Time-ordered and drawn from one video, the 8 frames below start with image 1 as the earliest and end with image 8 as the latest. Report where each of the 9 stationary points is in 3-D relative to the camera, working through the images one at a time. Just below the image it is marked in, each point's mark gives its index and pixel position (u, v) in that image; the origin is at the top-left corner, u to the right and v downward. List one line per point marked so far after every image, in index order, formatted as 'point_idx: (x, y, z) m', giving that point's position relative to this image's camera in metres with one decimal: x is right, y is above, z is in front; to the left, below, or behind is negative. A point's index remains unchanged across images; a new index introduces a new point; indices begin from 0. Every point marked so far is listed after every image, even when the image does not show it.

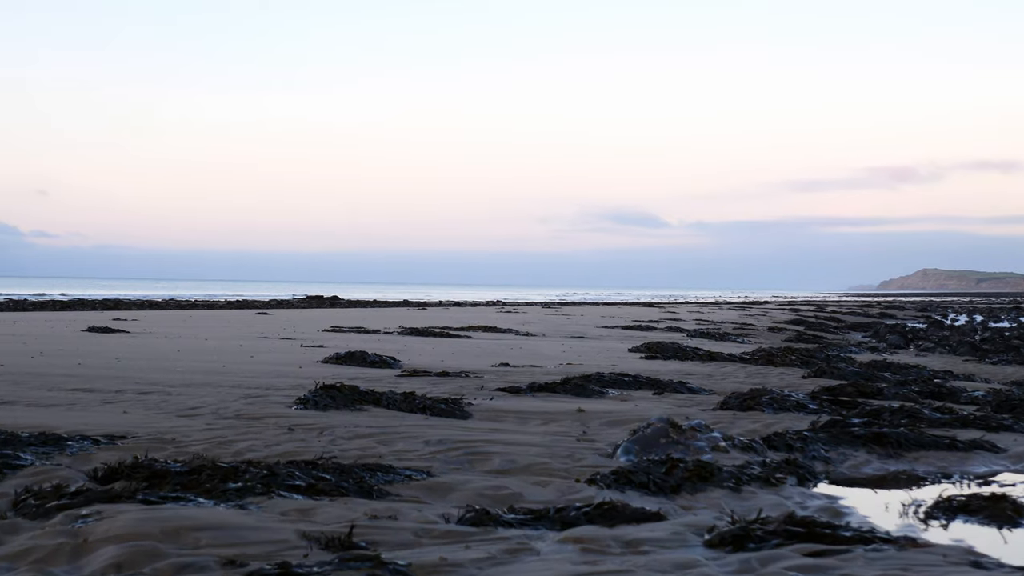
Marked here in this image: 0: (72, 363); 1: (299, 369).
0: (-5.1, -0.9, +9.5) m
1: (-2.5, -1.0, +9.7) m
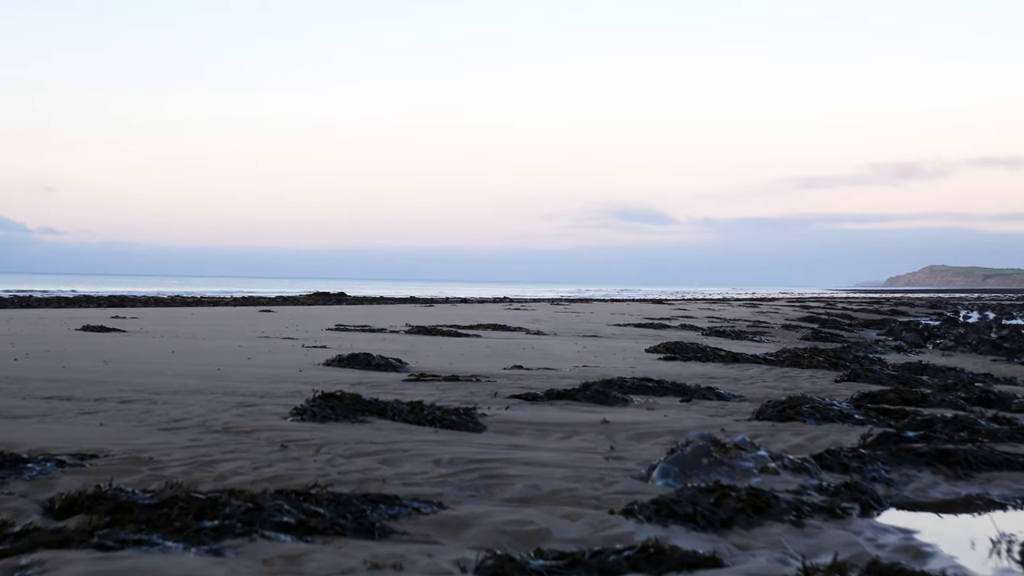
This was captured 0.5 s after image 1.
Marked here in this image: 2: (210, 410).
0: (-4.9, -0.8, +8.9) m
1: (-2.3, -0.9, +9.1) m
2: (-2.3, -1.0, +6.4) m
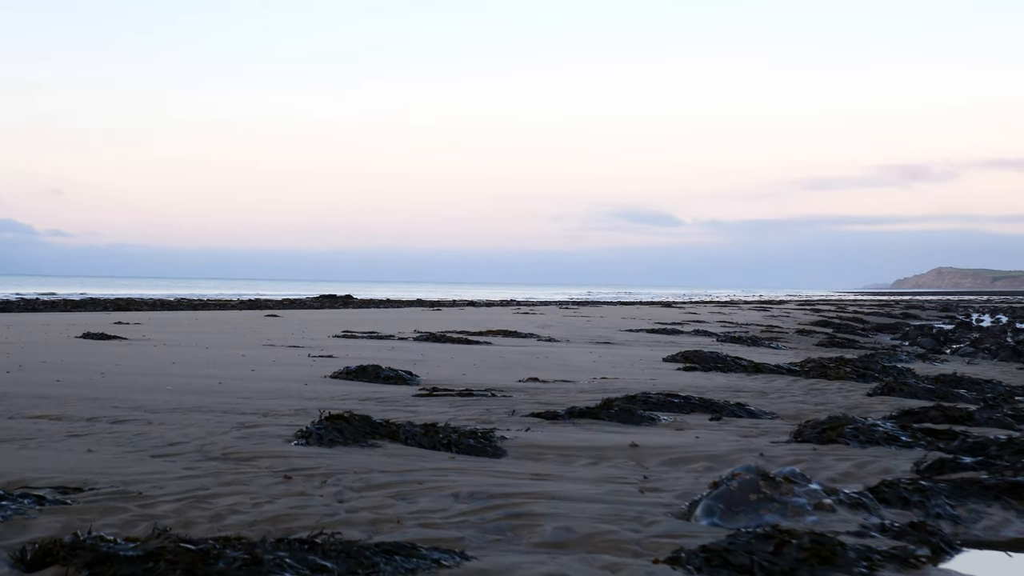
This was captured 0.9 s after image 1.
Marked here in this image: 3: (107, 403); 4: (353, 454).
0: (-4.7, -0.9, +8.4) m
1: (-2.2, -1.0, +8.6) m
2: (-2.2, -1.0, +5.9) m
3: (-3.5, -1.0, +7.0) m
4: (-1.1, -1.1, +5.5) m
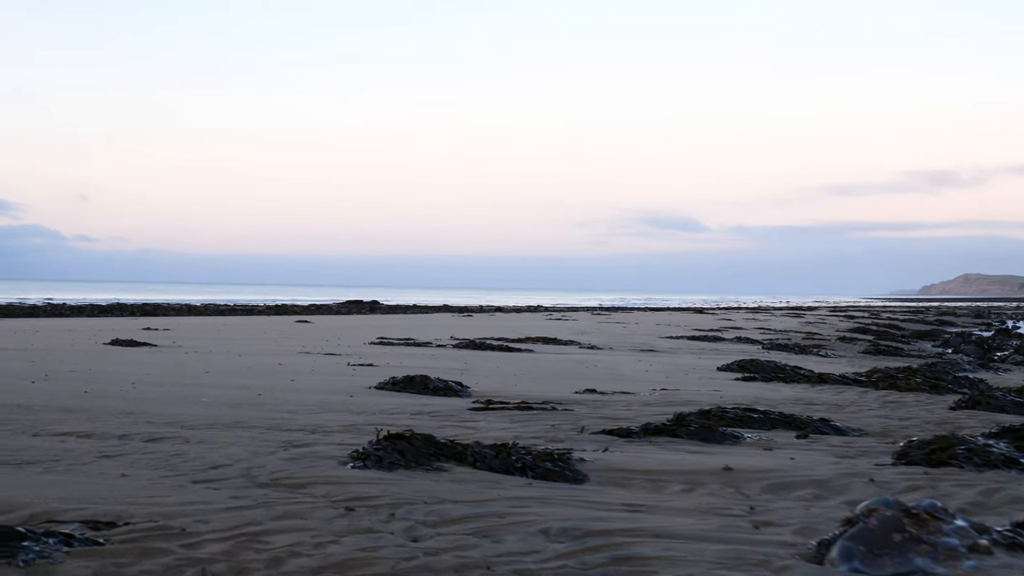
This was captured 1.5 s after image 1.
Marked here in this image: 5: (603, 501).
0: (-4.2, -1.0, +7.9) m
1: (-1.6, -1.1, +8.0) m
2: (-1.7, -1.1, +5.3) m
3: (-2.9, -1.0, +6.5) m
4: (-0.6, -1.1, +4.9) m
5: (+0.5, -1.2, +4.7) m
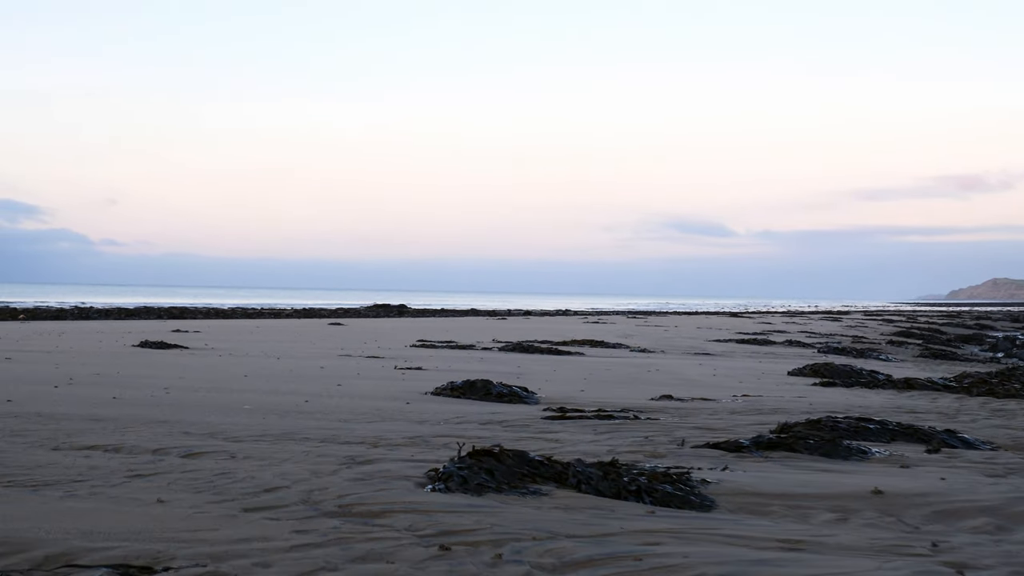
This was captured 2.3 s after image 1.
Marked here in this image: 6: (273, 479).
0: (-3.5, -0.9, +7.1) m
1: (-0.9, -1.0, +7.1) m
2: (-1.1, -1.0, +4.5) m
3: (-2.3, -1.0, +5.6) m
4: (0.0, -1.1, +4.0) m
5: (+1.1, -1.1, +3.8) m
6: (-1.3, -1.0, +4.3) m
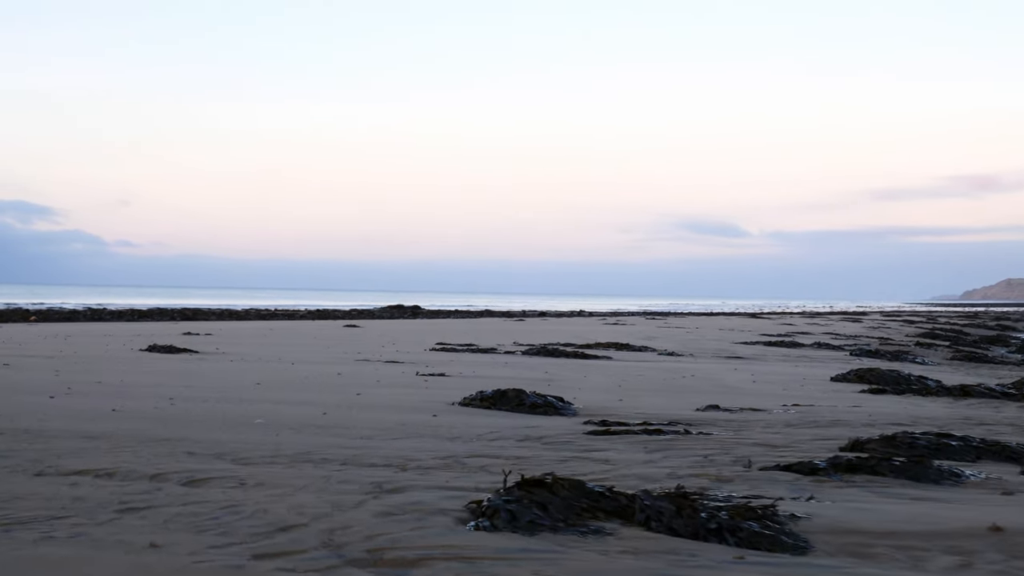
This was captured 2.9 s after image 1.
0: (-3.2, -0.9, +6.5) m
1: (-0.6, -1.0, +6.5) m
2: (-0.8, -1.0, +3.8) m
3: (-2.0, -1.0, +5.0) m
4: (+0.3, -1.1, +3.3) m
5: (+1.3, -1.1, +3.1) m
6: (-1.0, -1.0, +3.7) m
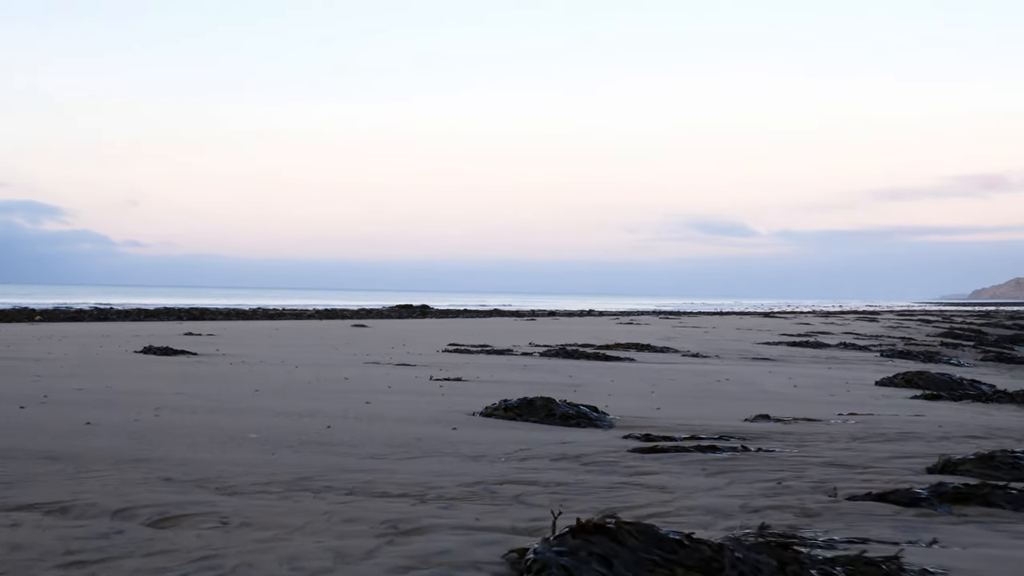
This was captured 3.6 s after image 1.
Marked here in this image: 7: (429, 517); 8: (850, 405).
0: (-3.0, -0.9, +5.7) m
1: (-0.4, -1.0, +5.6) m
2: (-0.6, -1.0, +3.0) m
3: (-1.8, -0.9, +4.2) m
4: (+0.4, -1.0, +2.5) m
5: (+1.5, -1.1, +2.3) m
6: (-0.8, -1.0, +2.9) m
7: (-0.4, -1.0, +3.6) m
8: (+3.4, -1.2, +8.3) m
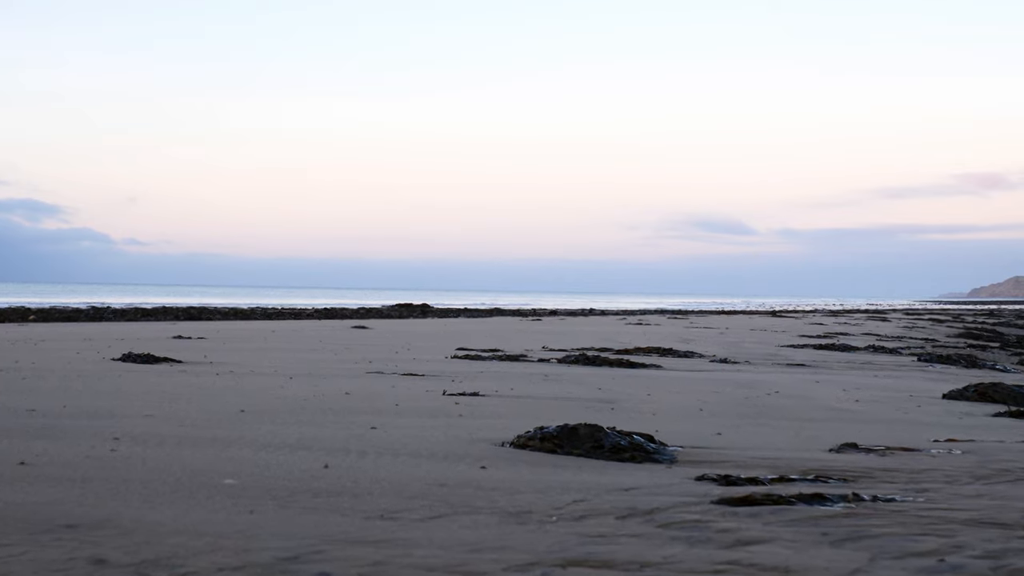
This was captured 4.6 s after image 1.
0: (-2.7, -0.9, +4.5) m
1: (-0.1, -1.0, +4.5) m
2: (-0.4, -1.0, +1.8) m
3: (-1.6, -1.0, +3.0) m
4: (+0.7, -1.1, +1.3) m
5: (+1.8, -1.1, +1.1) m
6: (-0.6, -1.0, +1.7) m
7: (-0.1, -1.0, +2.4) m
8: (+3.6, -1.2, +7.1) m
